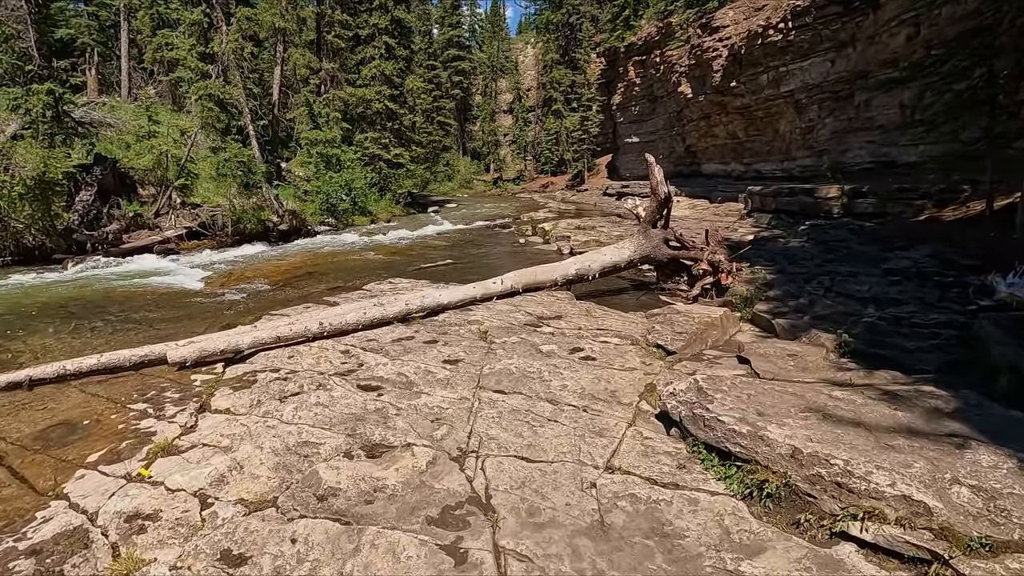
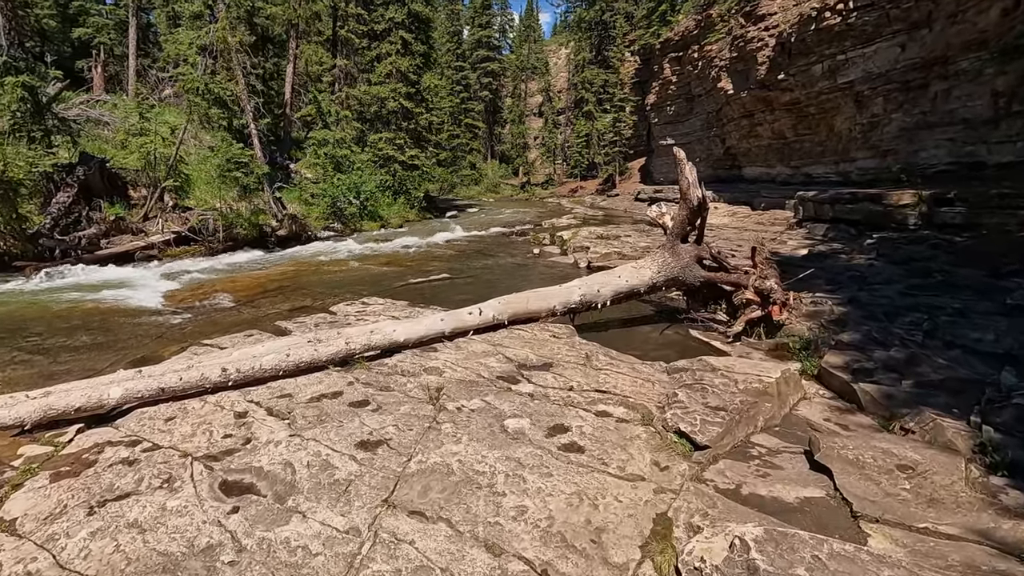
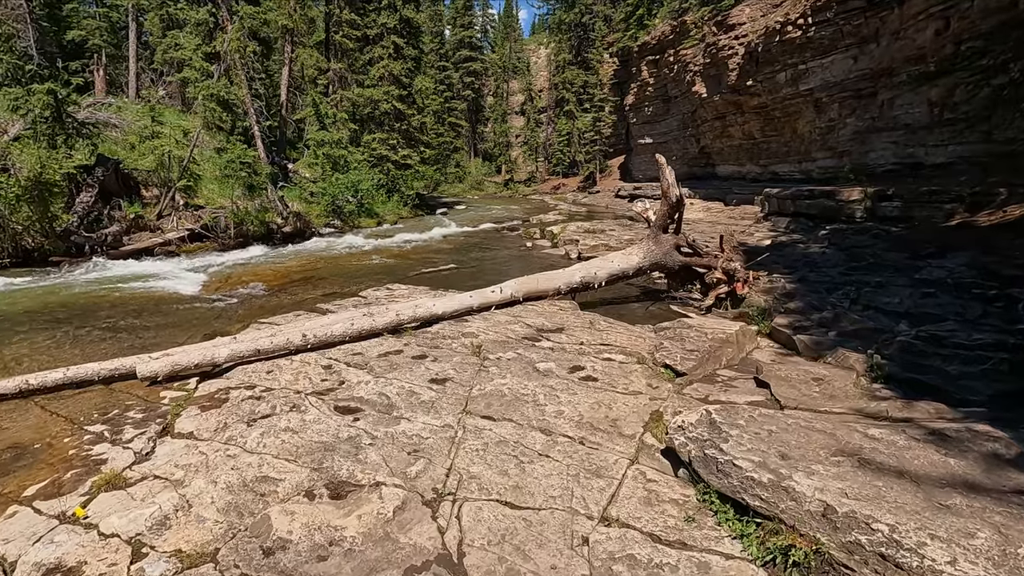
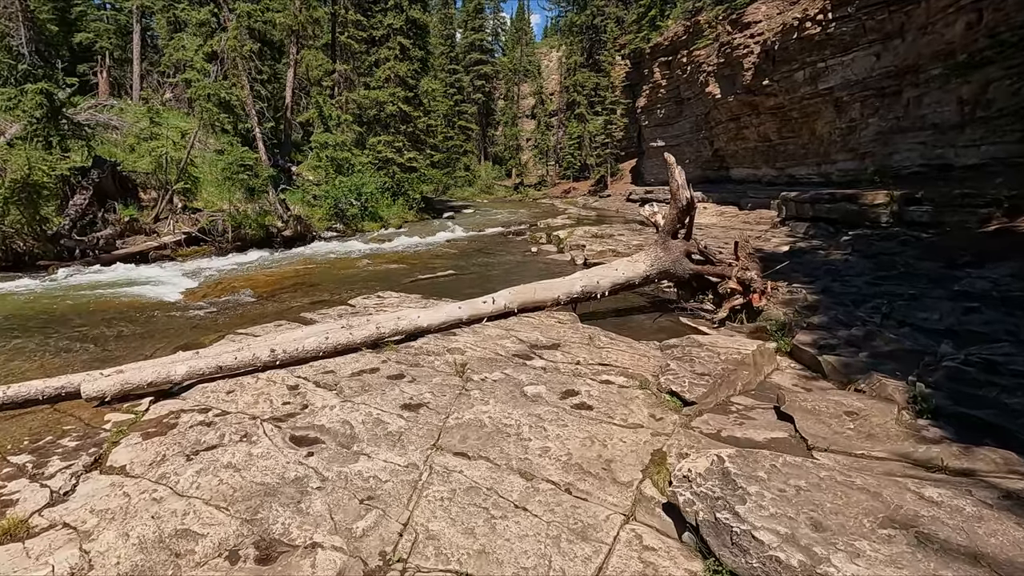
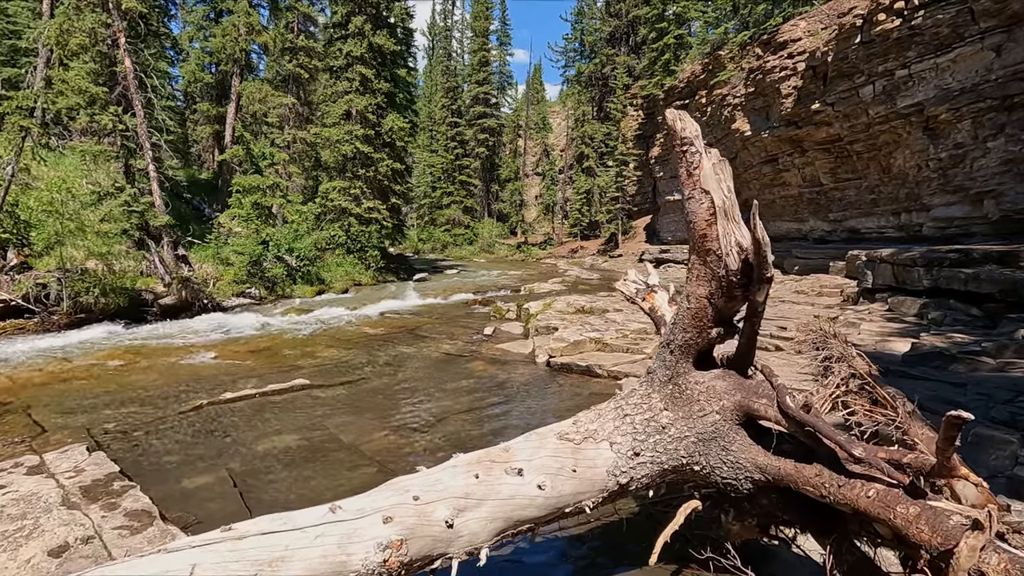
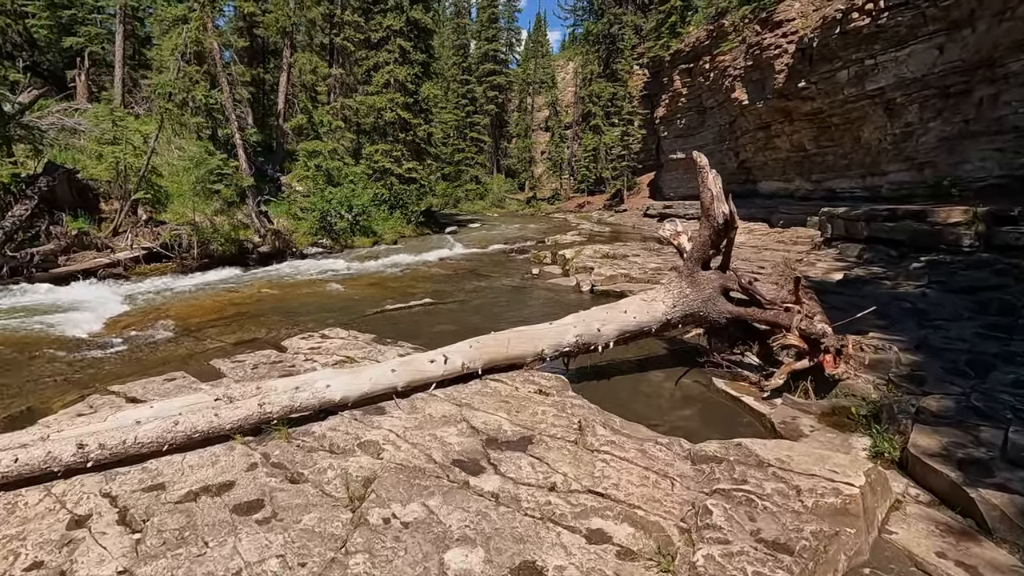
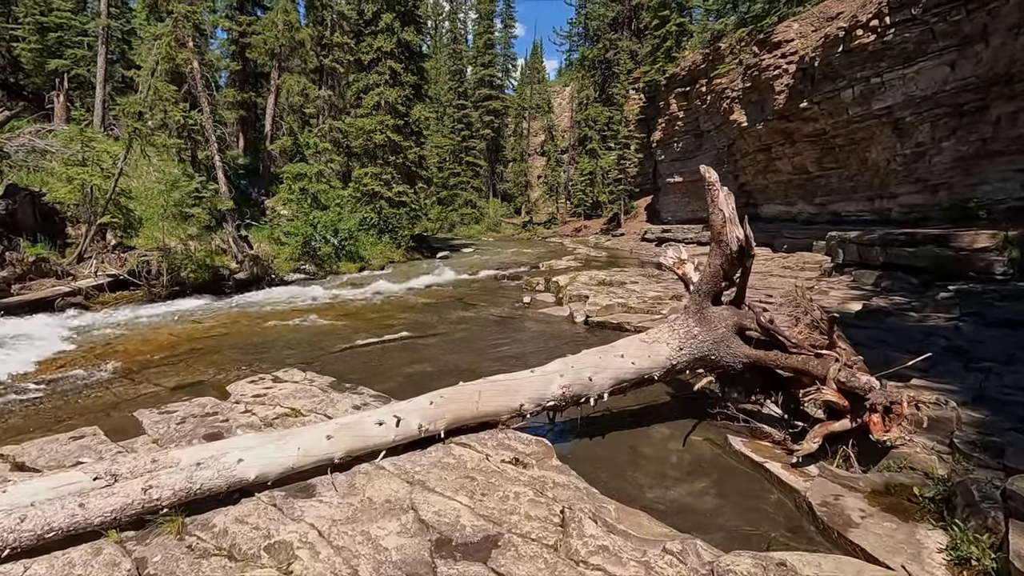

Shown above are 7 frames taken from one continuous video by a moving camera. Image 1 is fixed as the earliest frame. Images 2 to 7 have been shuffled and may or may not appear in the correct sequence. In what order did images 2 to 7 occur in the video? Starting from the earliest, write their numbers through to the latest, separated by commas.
3, 4, 2, 6, 7, 5
